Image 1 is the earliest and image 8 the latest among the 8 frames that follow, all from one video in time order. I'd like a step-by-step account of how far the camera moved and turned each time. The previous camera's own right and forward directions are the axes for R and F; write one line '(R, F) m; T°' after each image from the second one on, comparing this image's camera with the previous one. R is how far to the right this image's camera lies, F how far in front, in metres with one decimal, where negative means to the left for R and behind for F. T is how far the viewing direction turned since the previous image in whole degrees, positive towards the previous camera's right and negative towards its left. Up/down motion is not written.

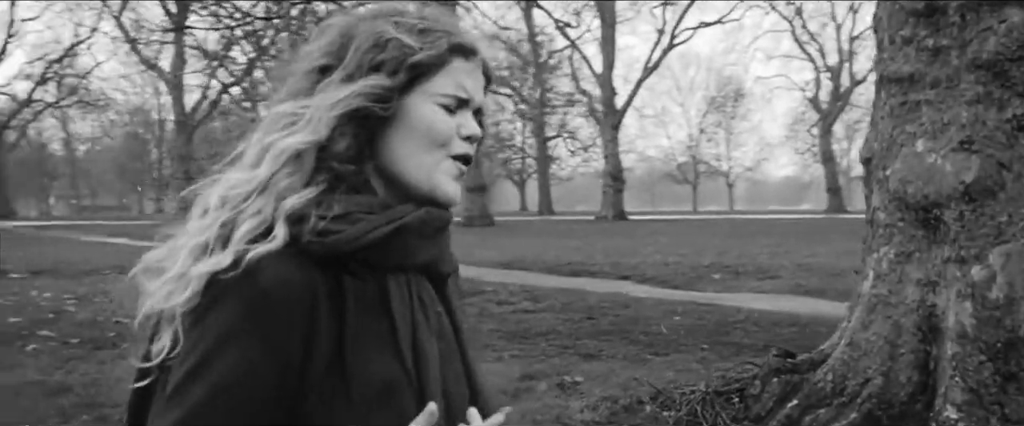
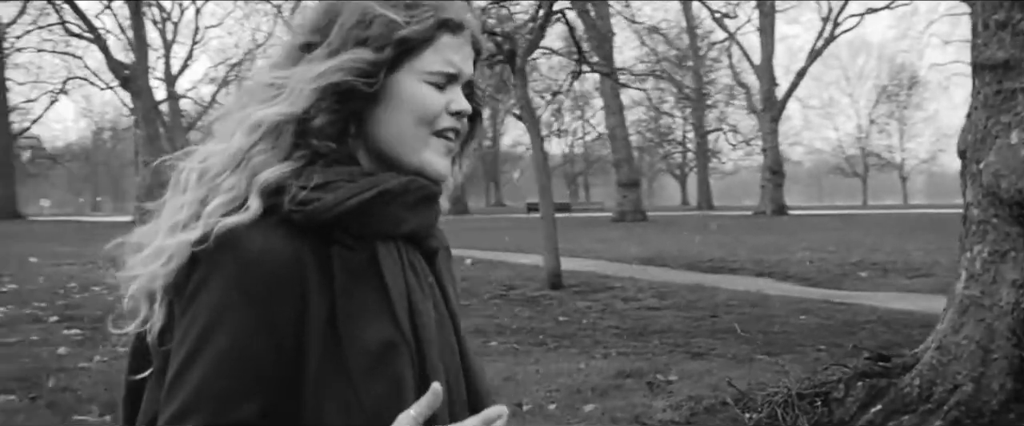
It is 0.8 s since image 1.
(+0.4, 0.0) m; -9°
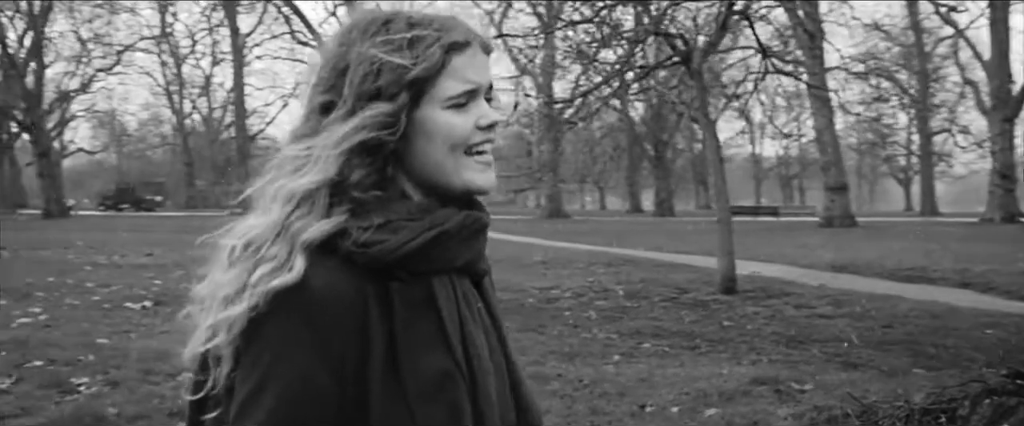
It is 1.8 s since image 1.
(+0.5, 0.0) m; -12°
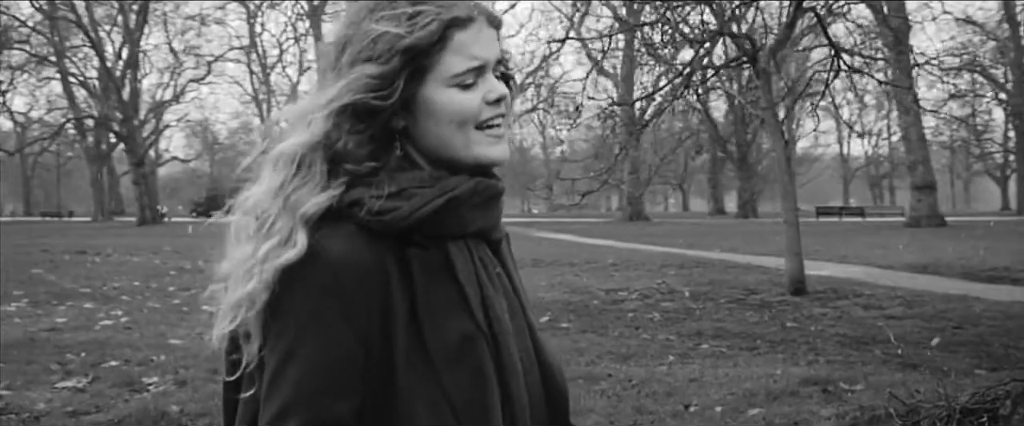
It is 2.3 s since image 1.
(+0.2, -0.1) m; -5°
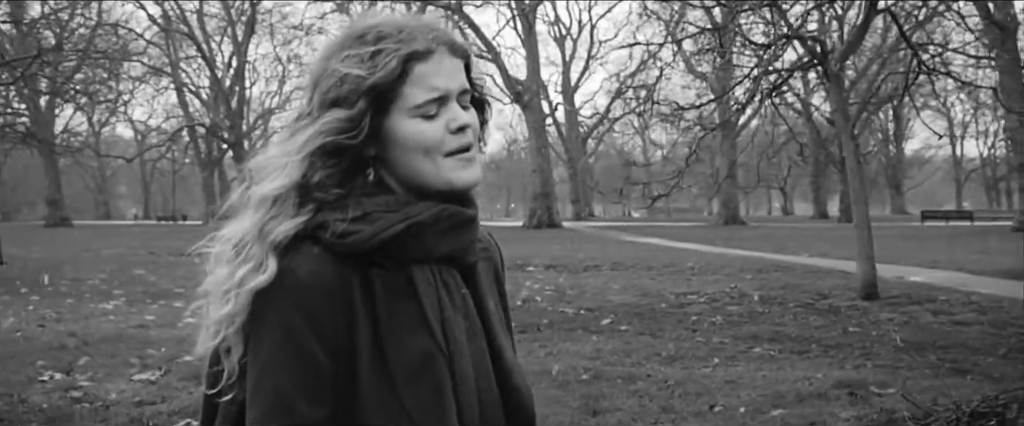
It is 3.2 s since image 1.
(+0.4, -0.2) m; -6°
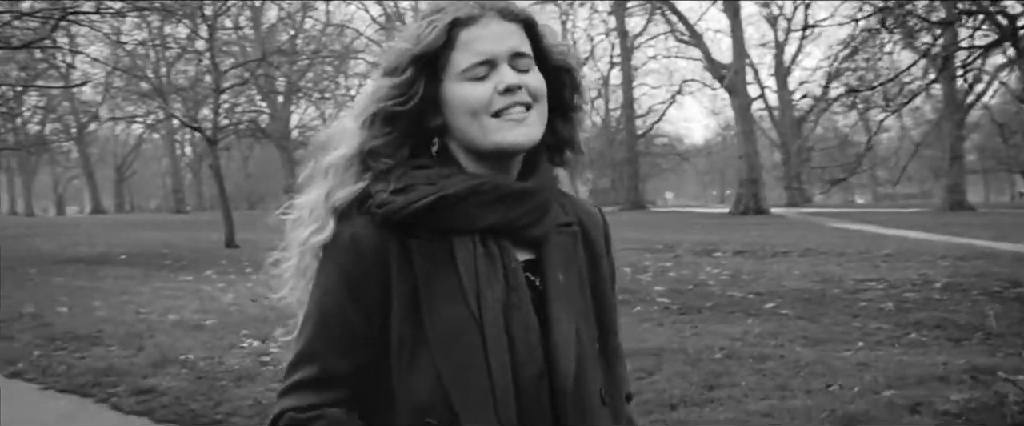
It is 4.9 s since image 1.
(+0.6, -0.4) m; -12°
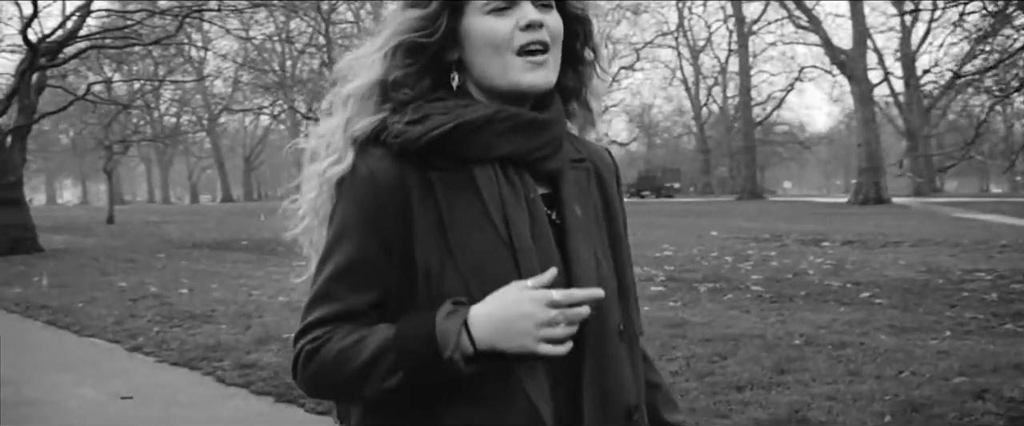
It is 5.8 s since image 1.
(+0.3, -0.2) m; -7°
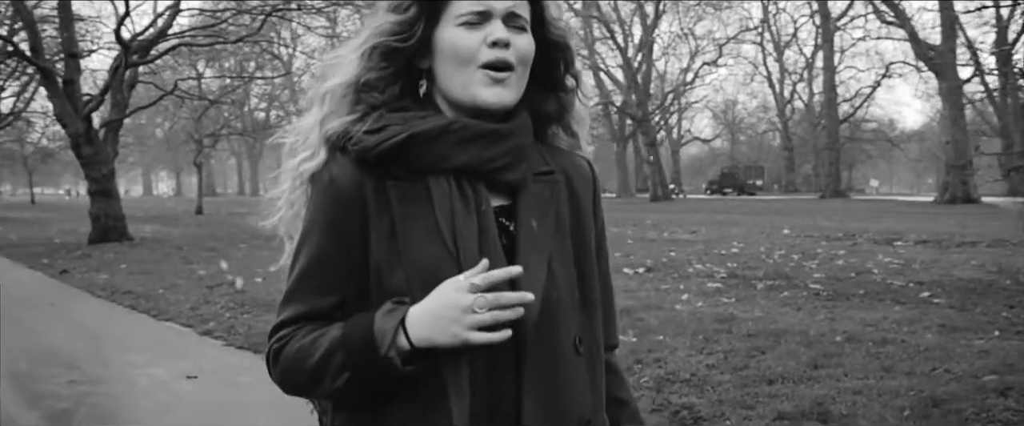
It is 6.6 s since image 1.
(+0.3, -0.2) m; -5°
